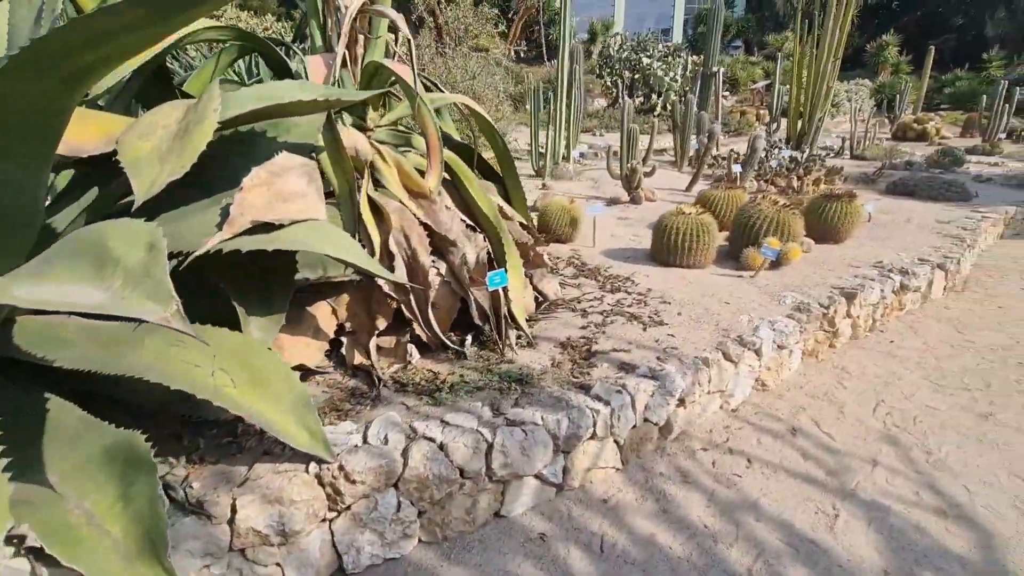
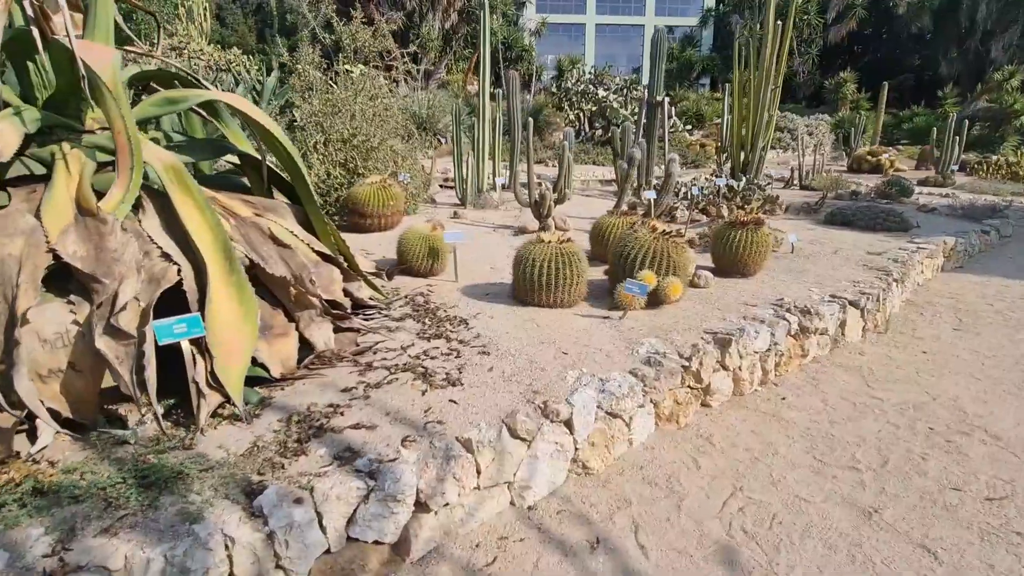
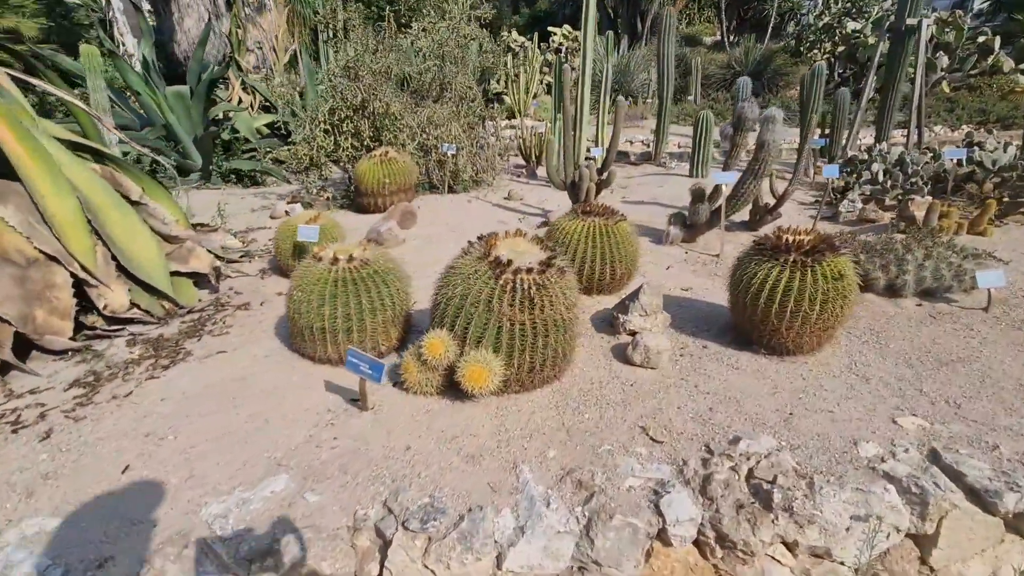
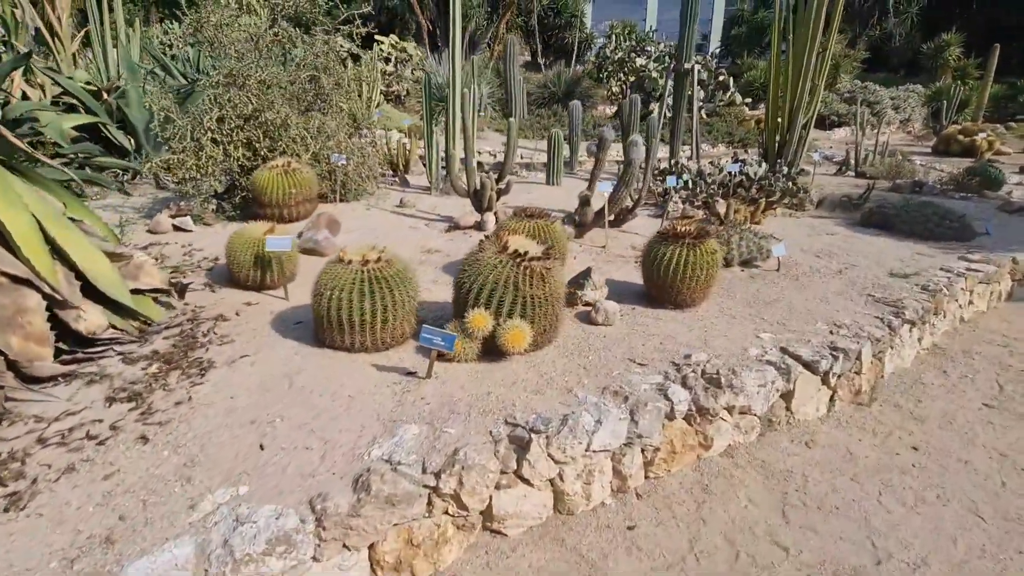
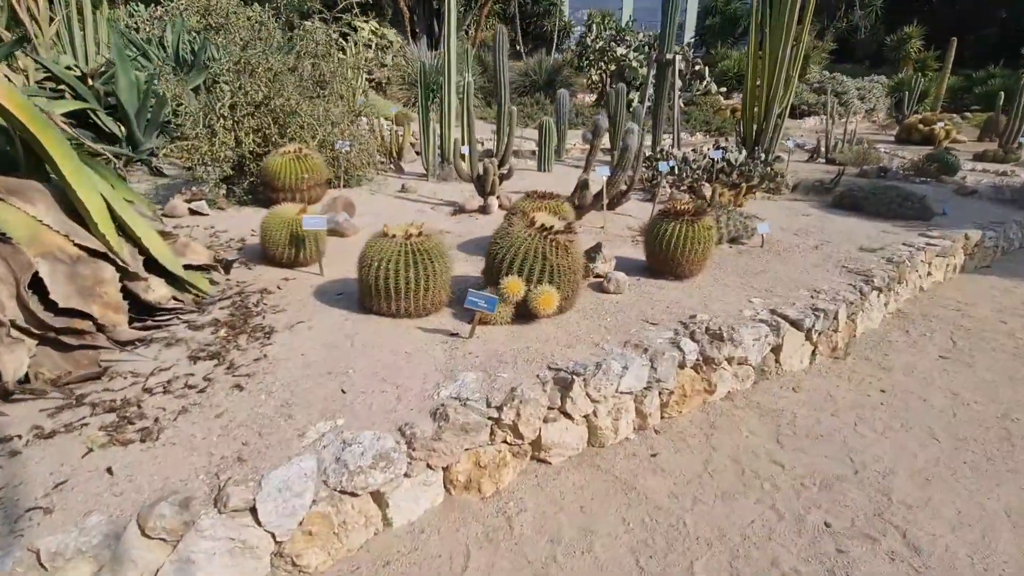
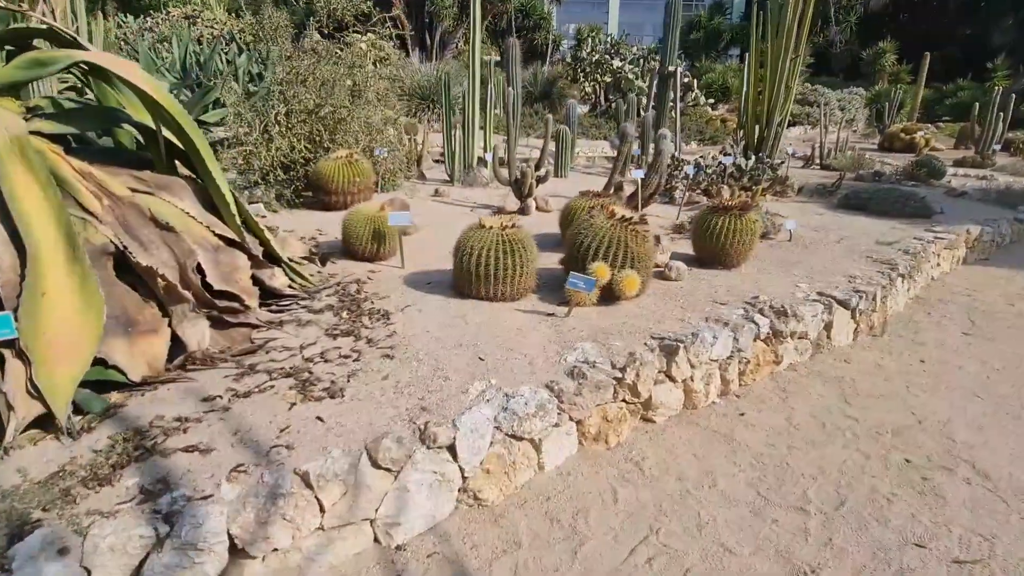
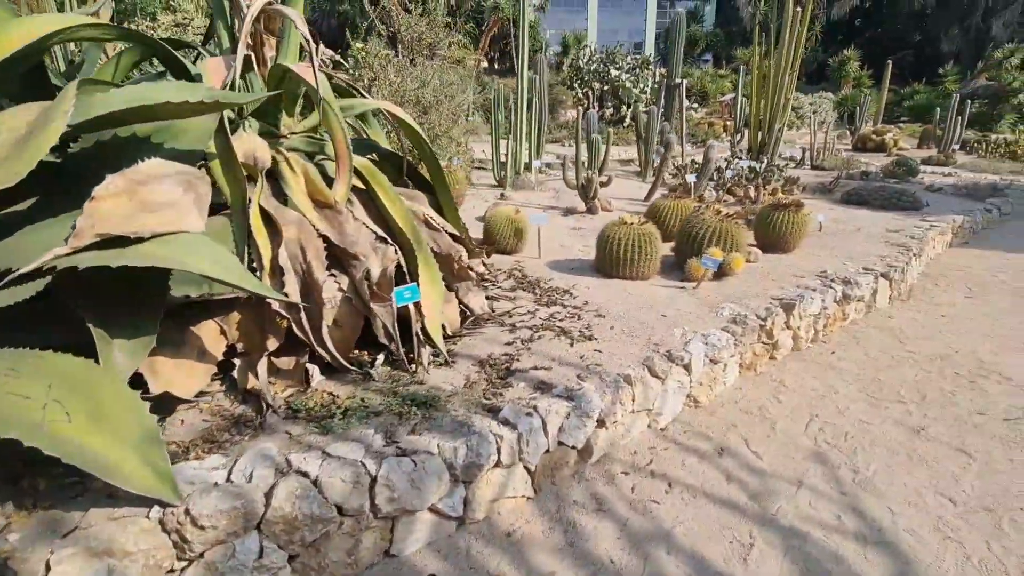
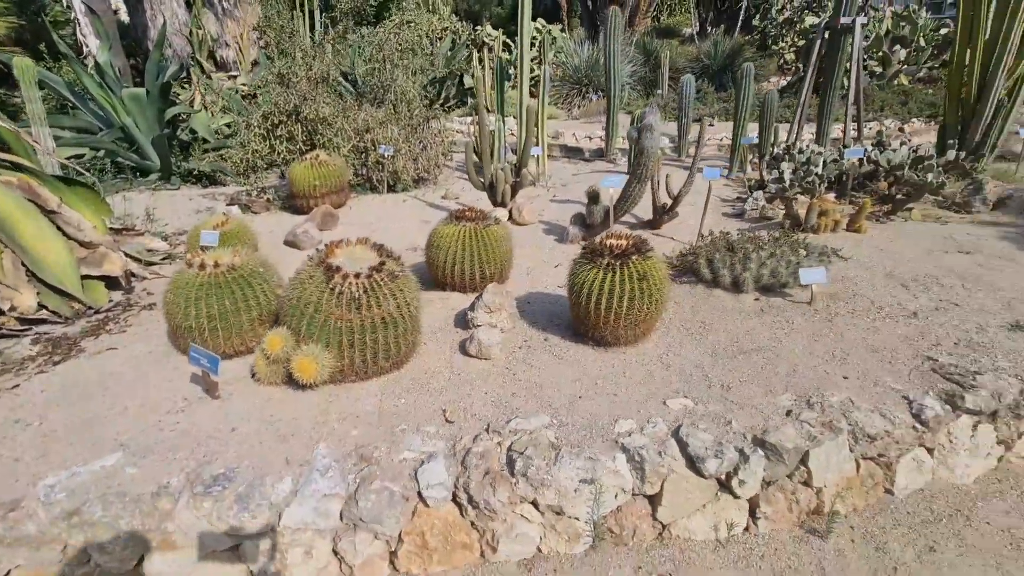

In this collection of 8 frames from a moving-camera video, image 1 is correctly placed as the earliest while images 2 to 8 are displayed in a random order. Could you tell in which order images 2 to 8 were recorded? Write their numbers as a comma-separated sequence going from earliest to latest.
7, 2, 6, 5, 4, 3, 8
